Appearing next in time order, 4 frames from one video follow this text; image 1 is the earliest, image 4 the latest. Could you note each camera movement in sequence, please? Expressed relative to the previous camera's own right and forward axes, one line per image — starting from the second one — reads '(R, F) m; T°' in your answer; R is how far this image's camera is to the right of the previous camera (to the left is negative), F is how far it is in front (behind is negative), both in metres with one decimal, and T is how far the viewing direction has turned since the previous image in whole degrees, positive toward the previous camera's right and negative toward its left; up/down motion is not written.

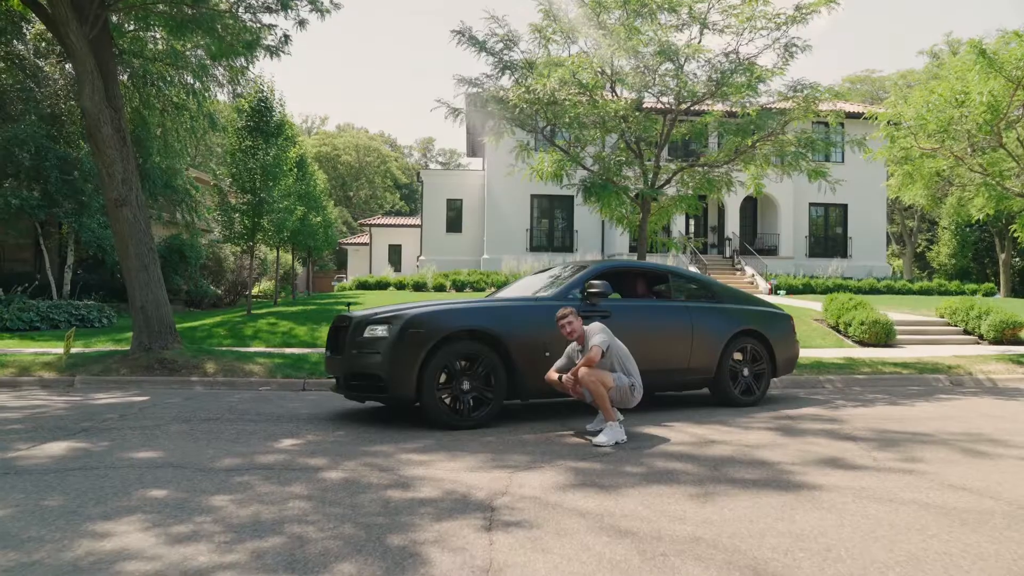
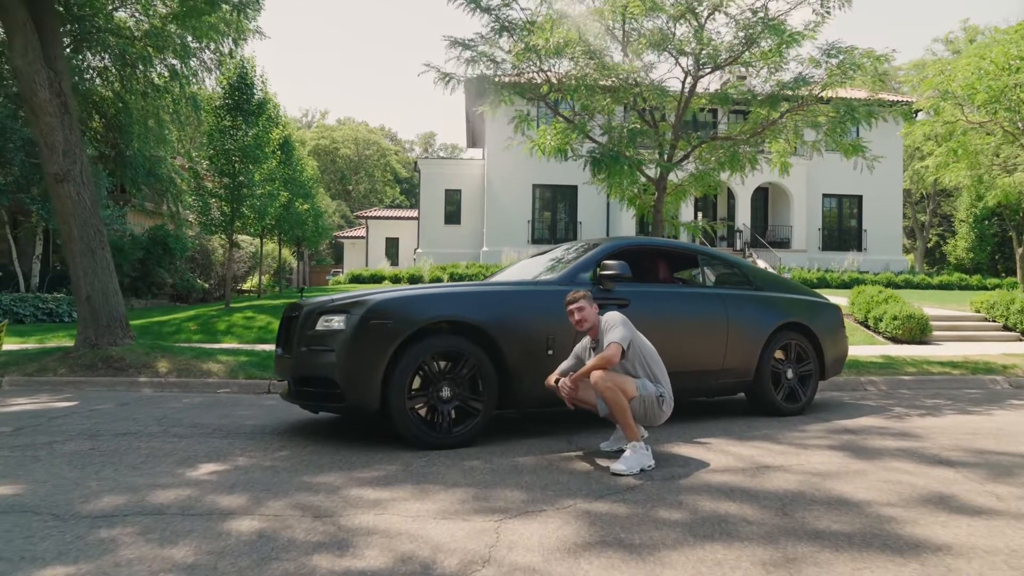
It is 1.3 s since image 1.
(+0.1, +1.4) m; 0°
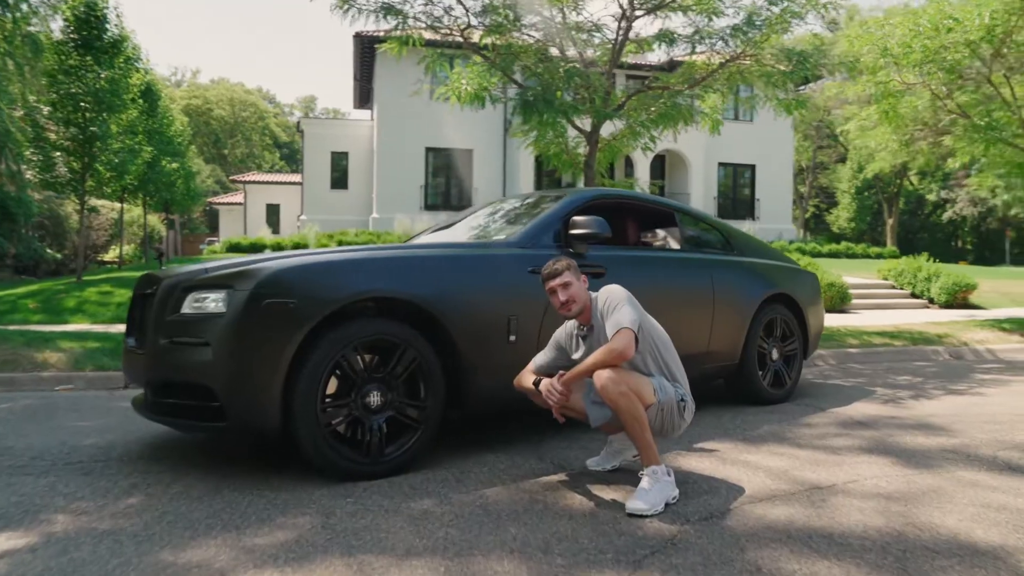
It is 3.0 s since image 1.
(-0.3, +1.4) m; +9°
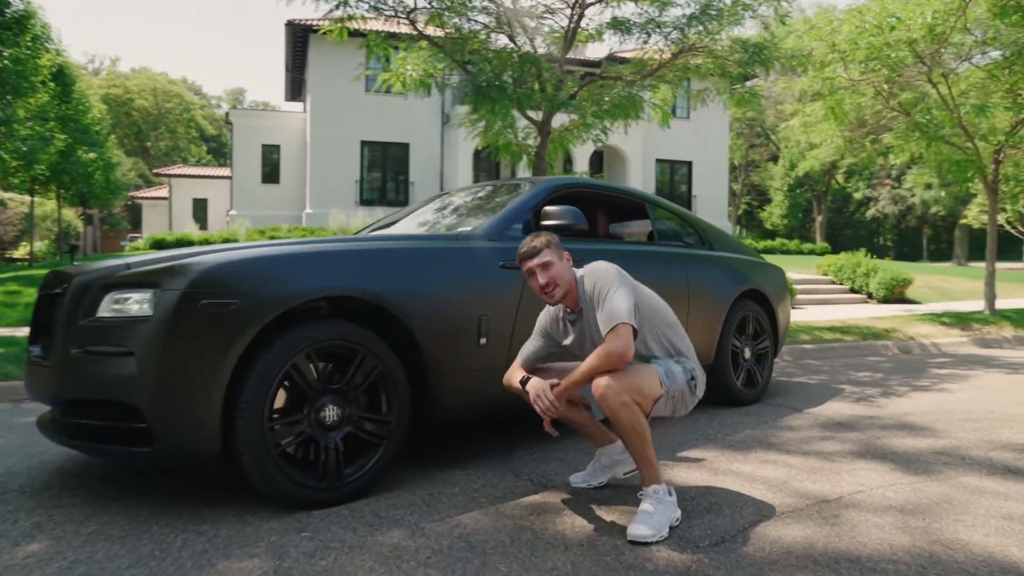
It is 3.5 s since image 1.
(-0.2, +0.4) m; +5°
